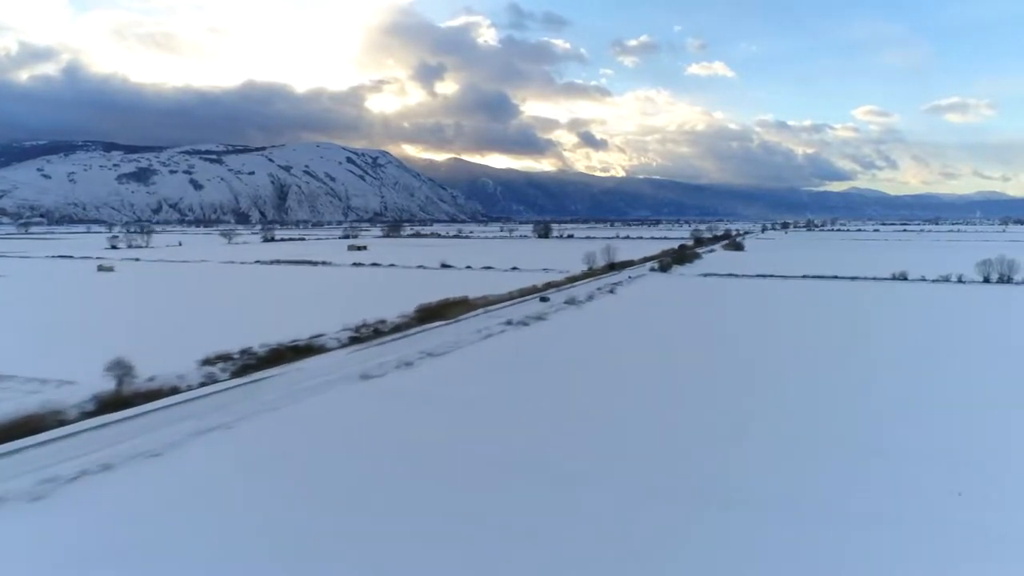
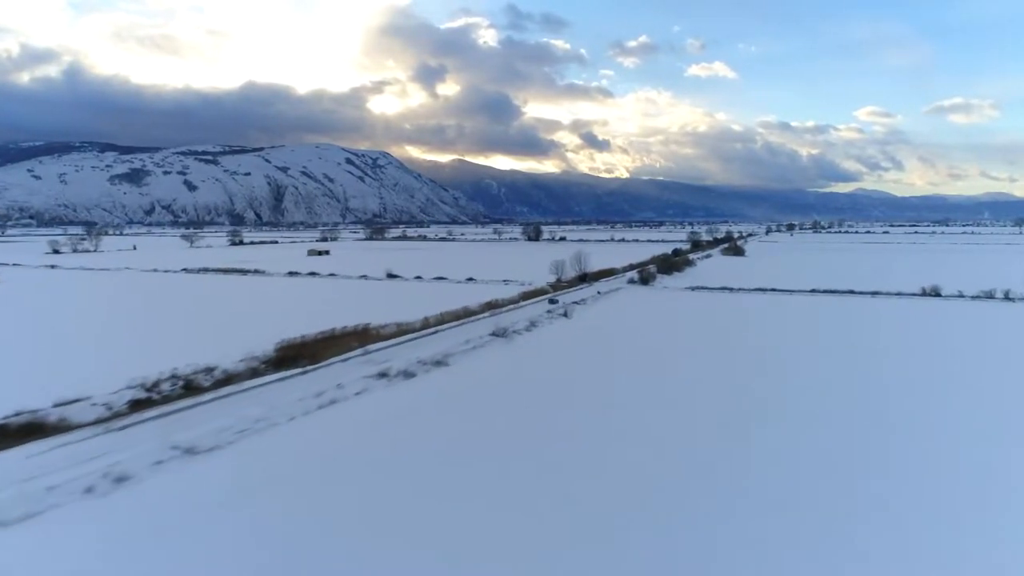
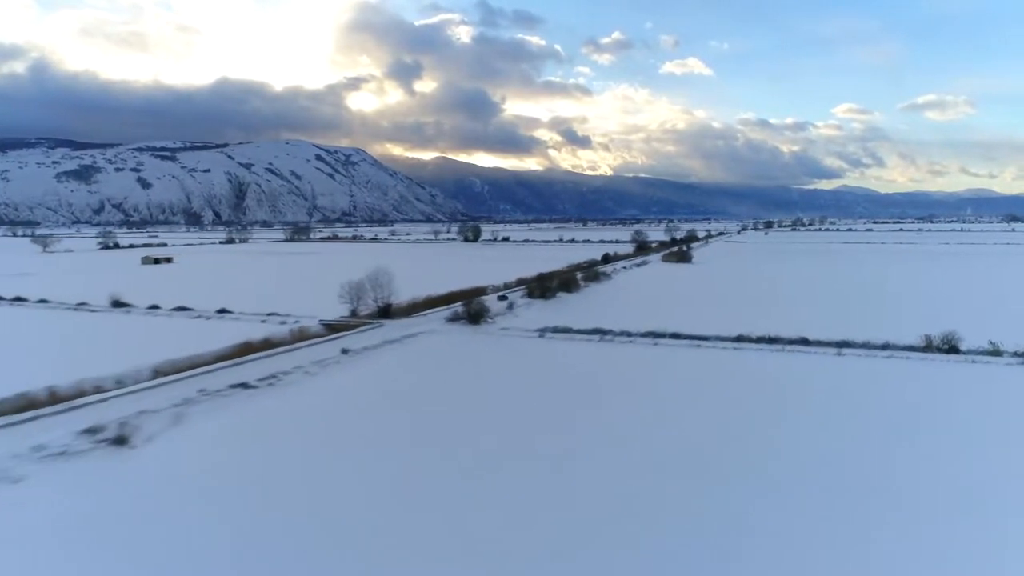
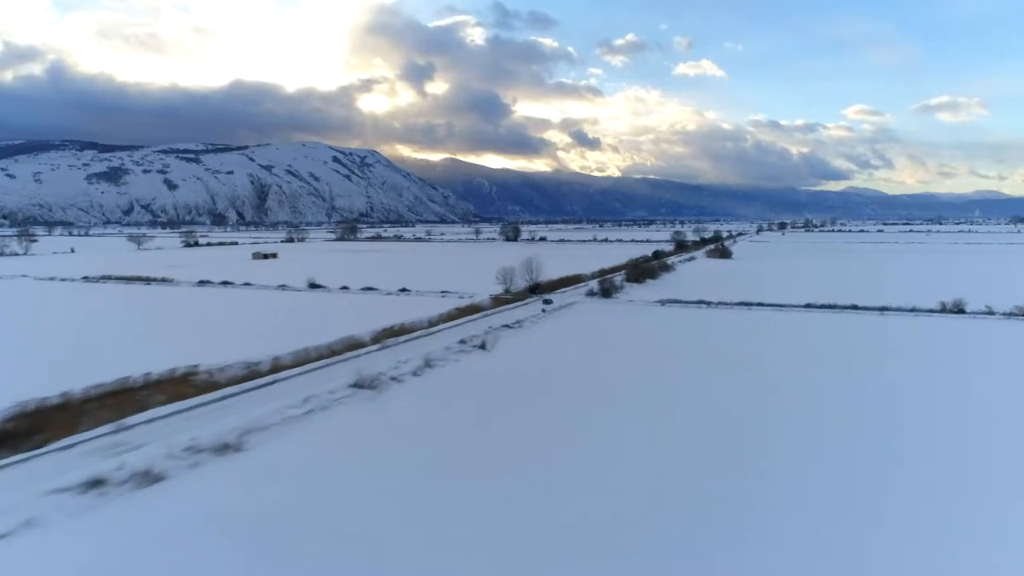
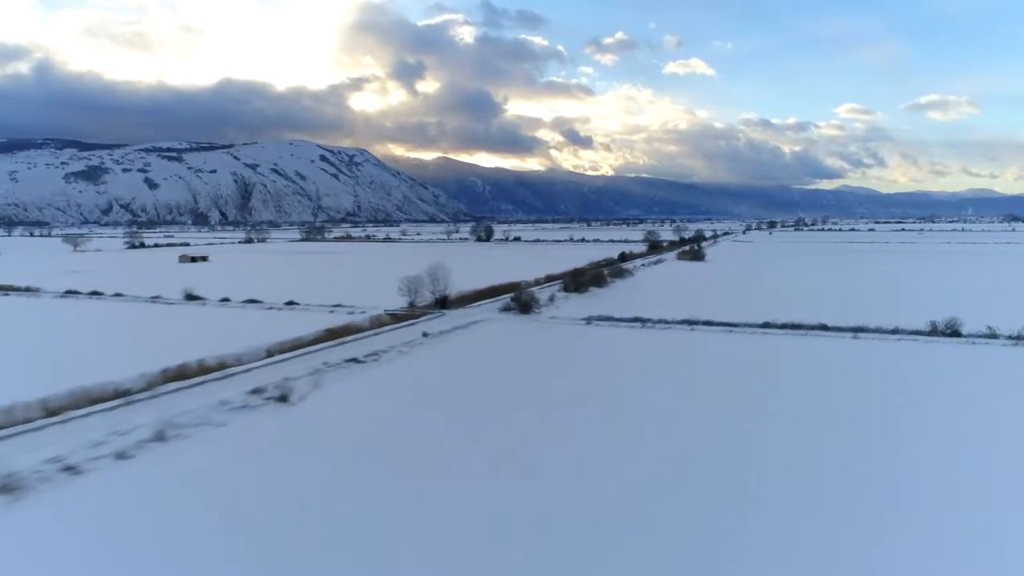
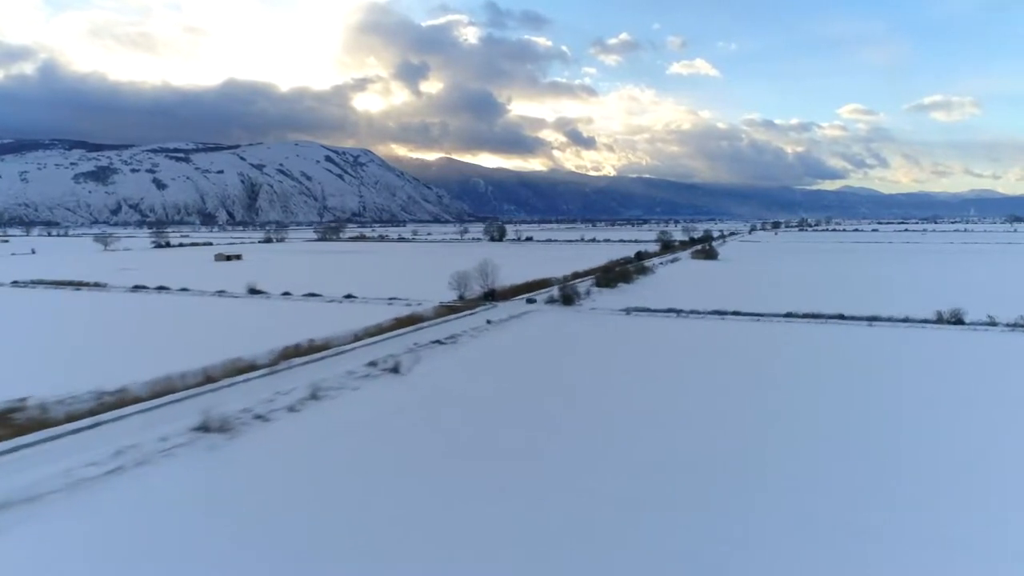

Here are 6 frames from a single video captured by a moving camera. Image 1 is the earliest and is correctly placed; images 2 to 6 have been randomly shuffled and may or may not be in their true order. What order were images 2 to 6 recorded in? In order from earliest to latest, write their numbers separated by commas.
2, 4, 6, 5, 3
